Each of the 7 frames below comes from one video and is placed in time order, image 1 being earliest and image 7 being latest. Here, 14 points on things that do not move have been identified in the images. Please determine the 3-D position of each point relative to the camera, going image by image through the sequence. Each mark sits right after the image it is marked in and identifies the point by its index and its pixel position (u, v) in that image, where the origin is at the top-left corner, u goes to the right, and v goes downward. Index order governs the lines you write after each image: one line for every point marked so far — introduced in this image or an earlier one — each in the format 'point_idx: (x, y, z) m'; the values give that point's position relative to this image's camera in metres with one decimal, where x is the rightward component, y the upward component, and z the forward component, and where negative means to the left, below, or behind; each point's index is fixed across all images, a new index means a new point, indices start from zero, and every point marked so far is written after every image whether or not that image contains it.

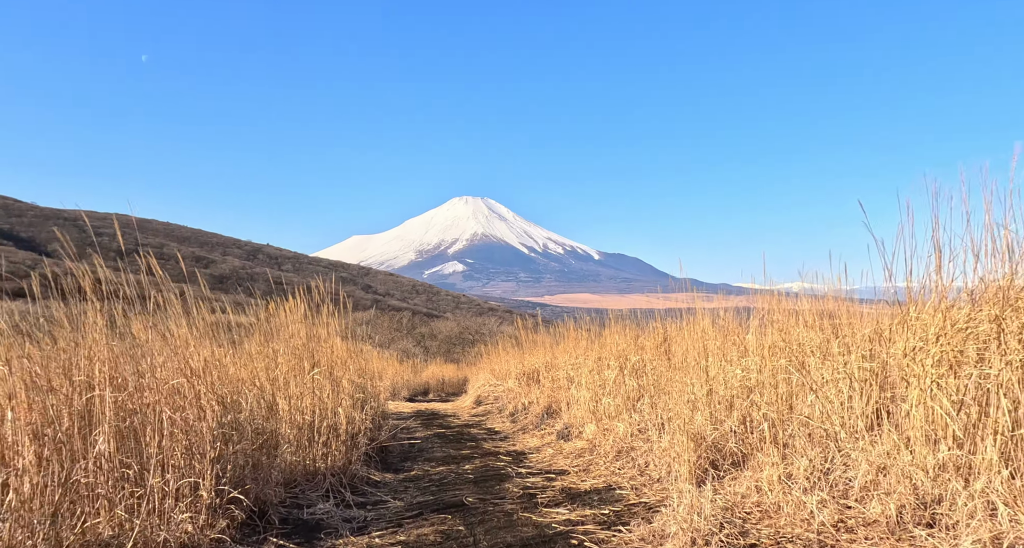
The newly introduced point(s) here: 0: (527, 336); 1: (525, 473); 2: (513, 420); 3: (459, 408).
0: (+0.3, -1.3, +15.2) m
1: (+0.1, -1.8, +6.6) m
2: (0.0, -2.3, +11.6) m
3: (-1.1, -2.9, +15.7) m
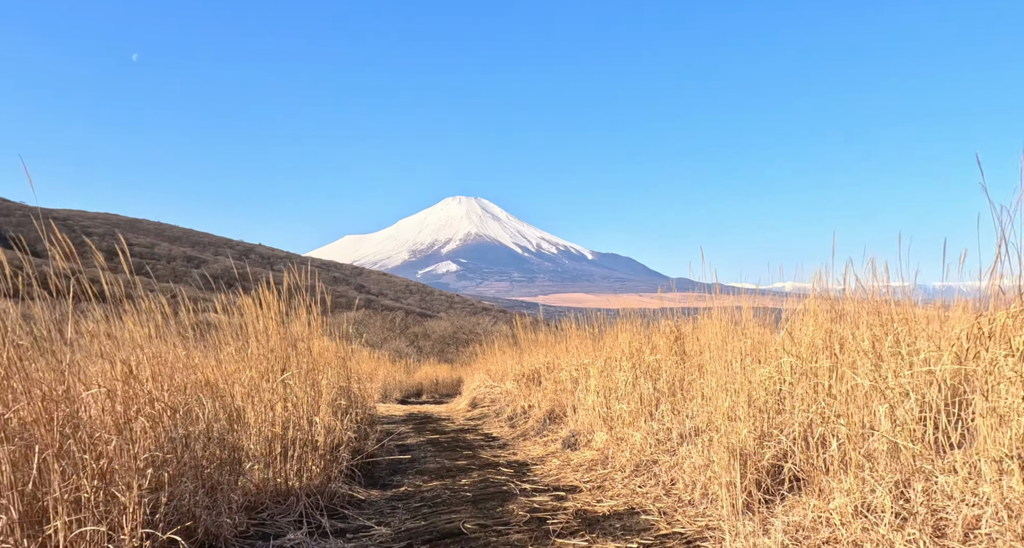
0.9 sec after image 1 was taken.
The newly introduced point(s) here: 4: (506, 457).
0: (+0.3, -1.2, +14.4) m
1: (+0.2, -1.7, +5.8) m
2: (0.0, -2.2, +10.8) m
3: (-1.2, -2.8, +14.9) m
4: (-0.1, -2.0, +7.9) m
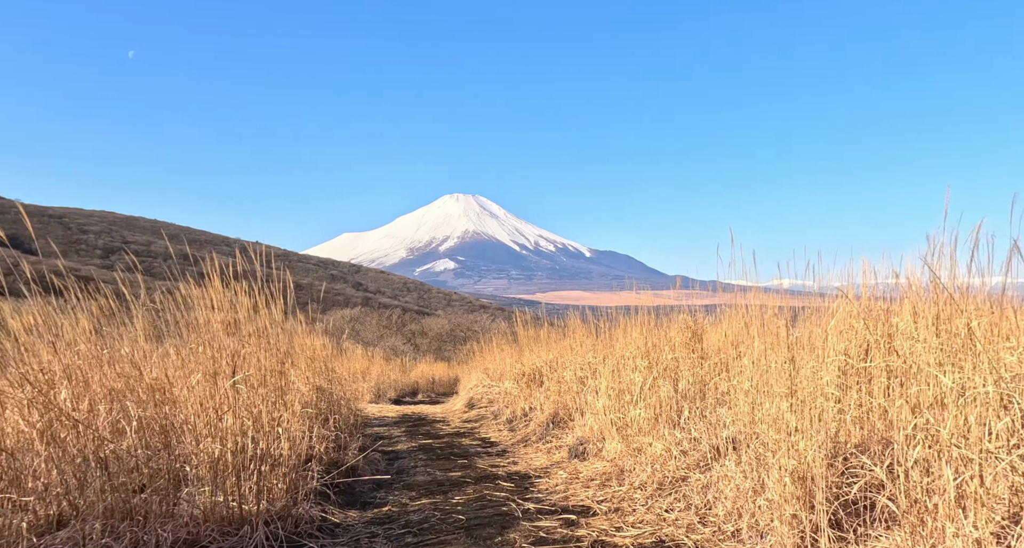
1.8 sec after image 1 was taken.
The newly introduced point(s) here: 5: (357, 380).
0: (+0.3, -1.1, +13.6) m
1: (+0.2, -1.6, +5.0) m
2: (0.0, -2.1, +10.0) m
3: (-1.2, -2.7, +14.1) m
4: (-0.1, -1.9, +7.1) m
5: (-3.2, -2.2, +15.1) m
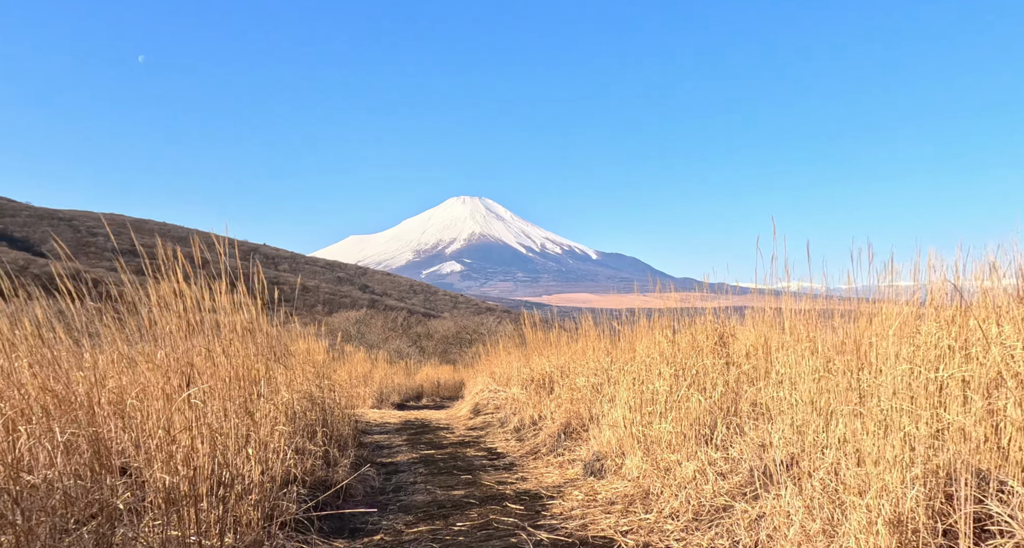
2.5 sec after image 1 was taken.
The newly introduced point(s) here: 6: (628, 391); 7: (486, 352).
0: (+0.4, -1.1, +12.9) m
1: (+0.2, -1.6, +4.3) m
2: (+0.1, -2.1, +9.3) m
3: (-1.1, -2.7, +13.4) m
4: (0.0, -1.8, +6.4) m
5: (-3.1, -2.2, +14.5) m
6: (+1.0, -1.0, +6.2) m
7: (-0.7, -2.0, +19.0) m
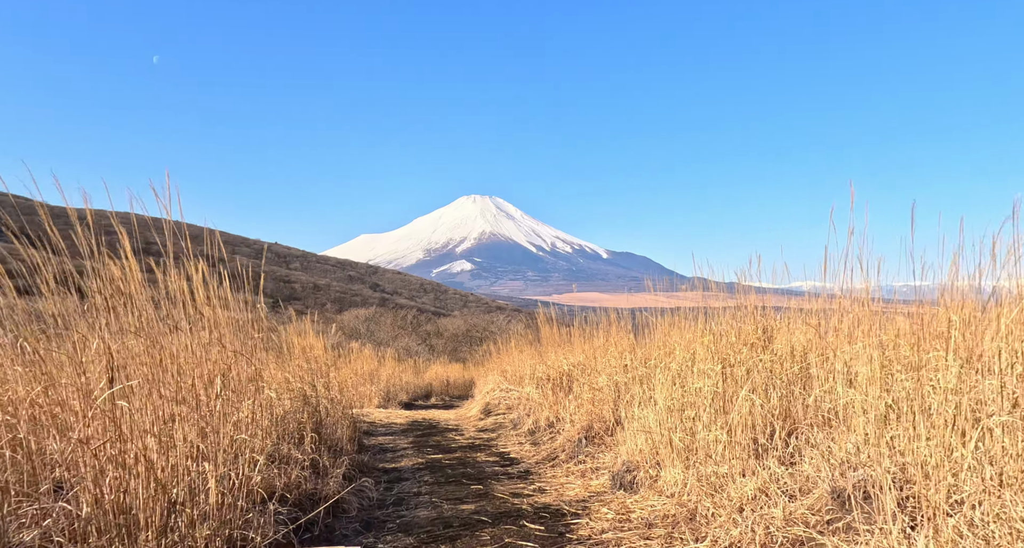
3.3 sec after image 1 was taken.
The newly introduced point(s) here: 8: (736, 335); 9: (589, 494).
0: (+0.6, -0.9, +12.1) m
1: (+0.3, -1.5, +3.5) m
2: (+0.2, -2.0, +8.5) m
3: (-0.9, -2.5, +12.6) m
4: (+0.1, -1.7, +5.6) m
5: (-2.8, -2.0, +13.7) m
6: (+1.1, -0.9, +5.4) m
7: (-0.4, -1.9, +18.3) m
8: (+1.7, -0.5, +5.5) m
9: (+0.6, -1.6, +5.3) m
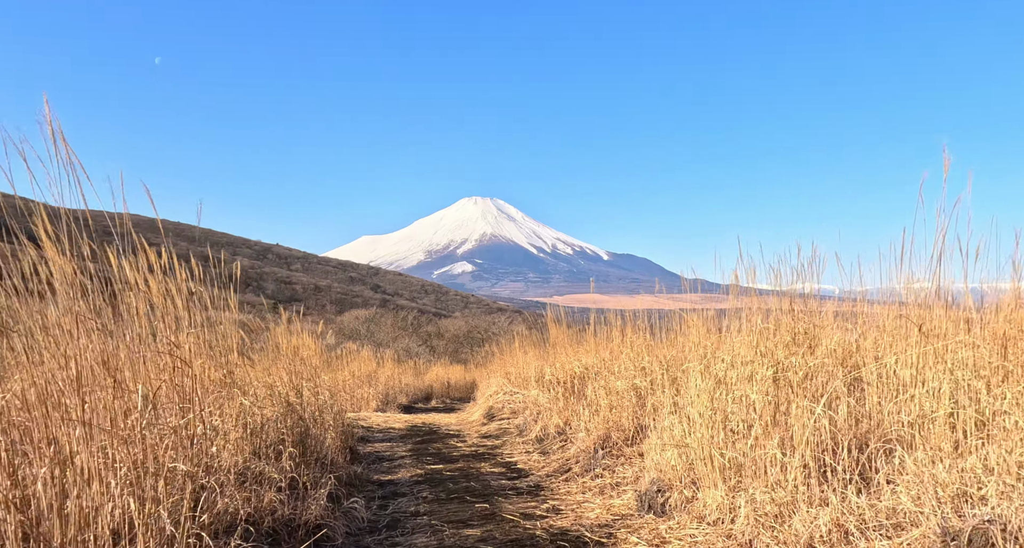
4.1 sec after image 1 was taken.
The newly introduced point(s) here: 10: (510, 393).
0: (+0.7, -0.9, +11.4) m
1: (+0.4, -1.4, +2.8) m
2: (+0.3, -1.9, +7.8) m
3: (-0.8, -2.5, +11.9) m
4: (+0.2, -1.7, +4.9) m
5: (-2.8, -2.0, +13.0) m
6: (+1.2, -0.8, +4.7) m
7: (-0.3, -1.9, +17.5) m
8: (+1.8, -0.4, +4.8) m
9: (+0.6, -1.5, +4.6) m
10: (0.0, -2.0, +12.2) m
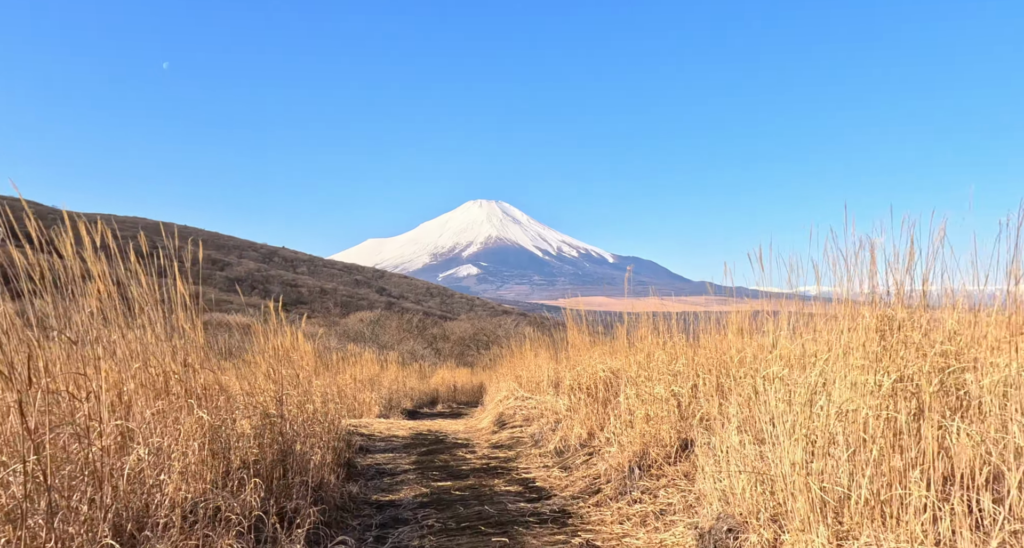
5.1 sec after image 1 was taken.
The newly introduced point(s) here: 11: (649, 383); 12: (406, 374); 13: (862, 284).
0: (+0.9, -0.8, +10.4) m
1: (+0.5, -1.3, +1.8) m
2: (+0.5, -1.8, +6.9) m
3: (-0.6, -2.4, +11.0) m
4: (+0.4, -1.6, +3.9) m
5: (-2.5, -1.9, +12.1) m
6: (+1.4, -0.7, +3.8) m
7: (-0.1, -1.8, +16.6) m
8: (+1.9, -0.3, +3.9) m
9: (+0.8, -1.4, +3.6) m
10: (+0.2, -1.9, +11.3) m
11: (+1.2, -0.9, +6.3) m
12: (-2.3, -2.2, +15.9) m
13: (+2.0, -0.3, +4.1) m
